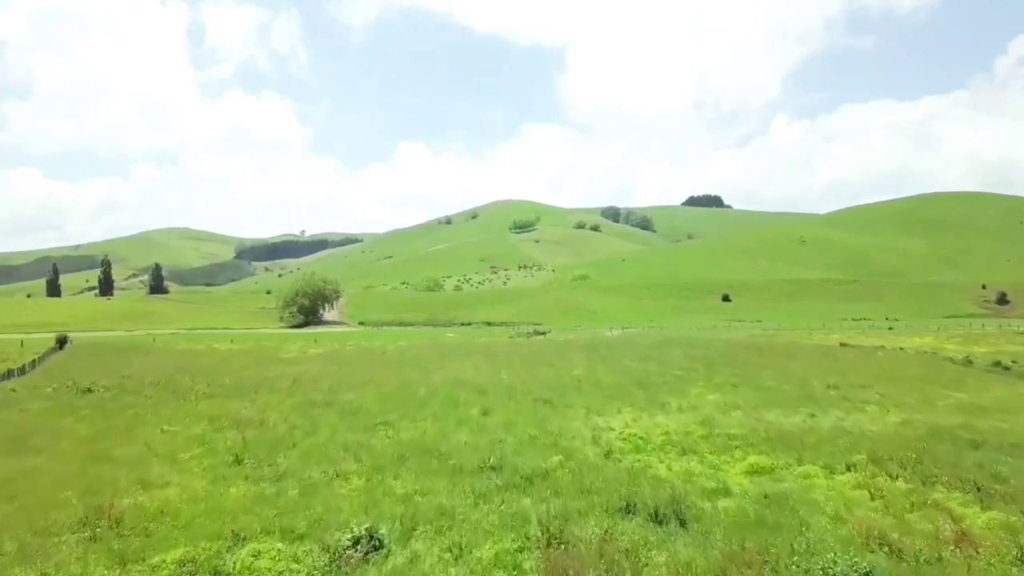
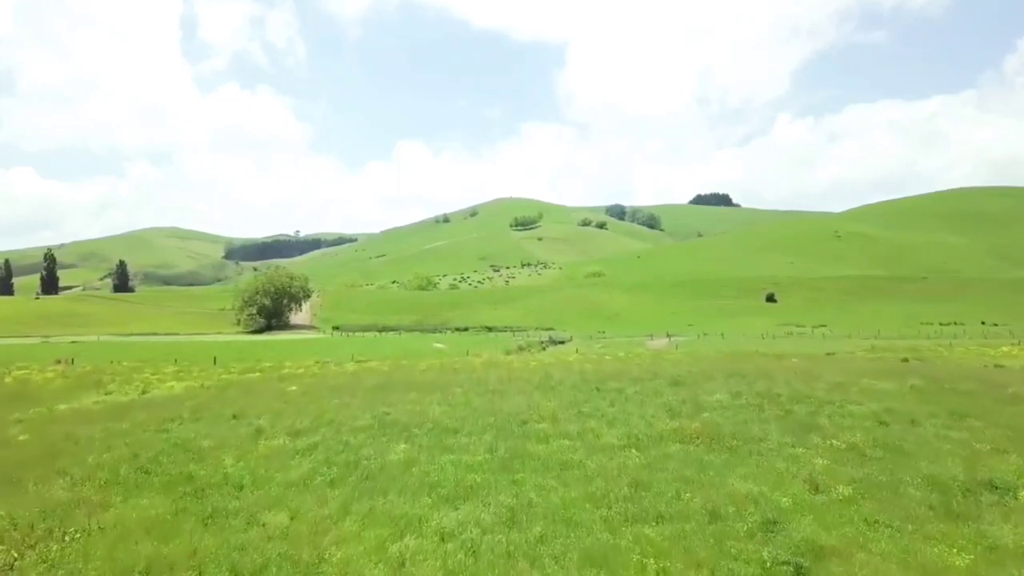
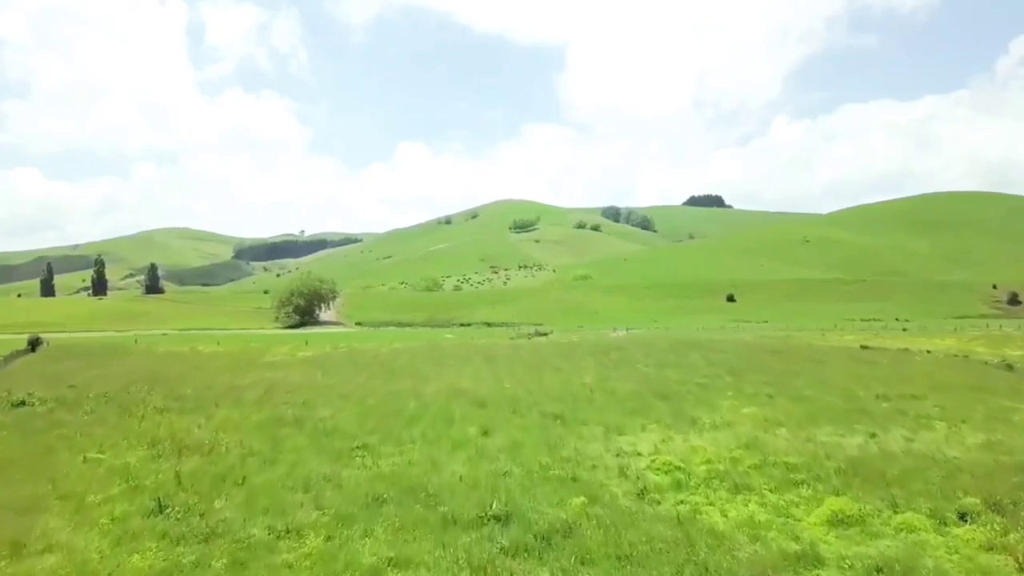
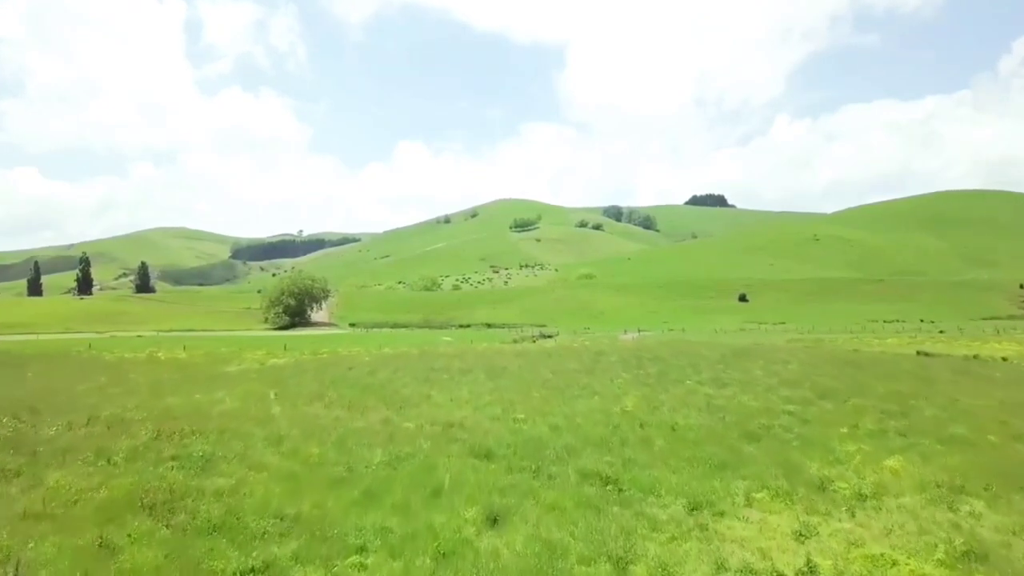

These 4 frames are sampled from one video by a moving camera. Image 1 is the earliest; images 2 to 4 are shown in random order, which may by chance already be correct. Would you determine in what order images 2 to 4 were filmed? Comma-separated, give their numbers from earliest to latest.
3, 4, 2
